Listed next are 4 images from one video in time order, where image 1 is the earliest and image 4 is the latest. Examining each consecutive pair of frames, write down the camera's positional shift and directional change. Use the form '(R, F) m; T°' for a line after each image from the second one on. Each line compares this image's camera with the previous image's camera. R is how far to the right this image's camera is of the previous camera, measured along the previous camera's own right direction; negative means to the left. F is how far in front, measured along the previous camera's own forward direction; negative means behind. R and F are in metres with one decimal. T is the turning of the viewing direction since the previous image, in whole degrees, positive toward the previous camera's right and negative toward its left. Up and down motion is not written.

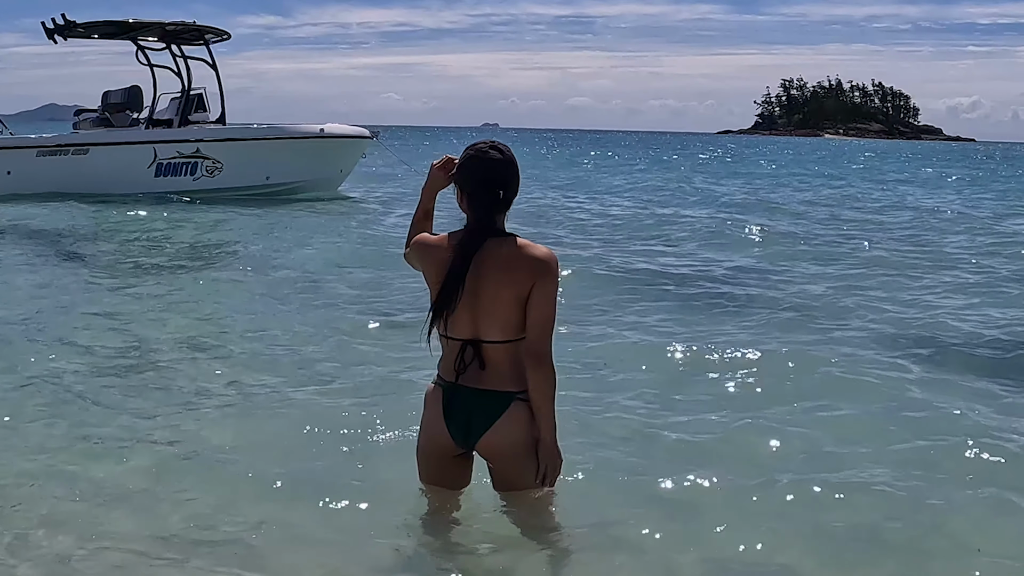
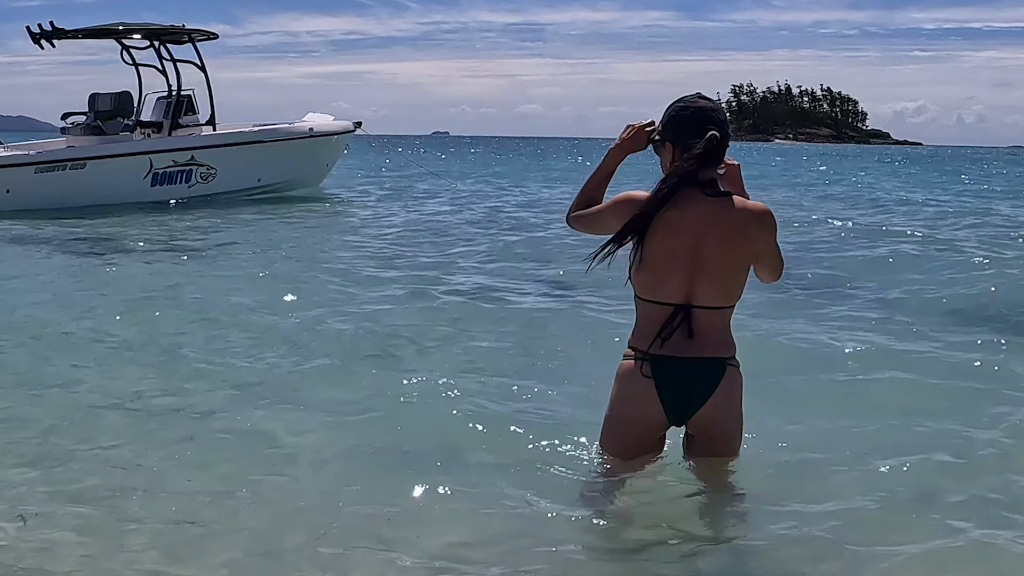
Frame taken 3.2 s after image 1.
(-0.5, -0.1) m; +3°
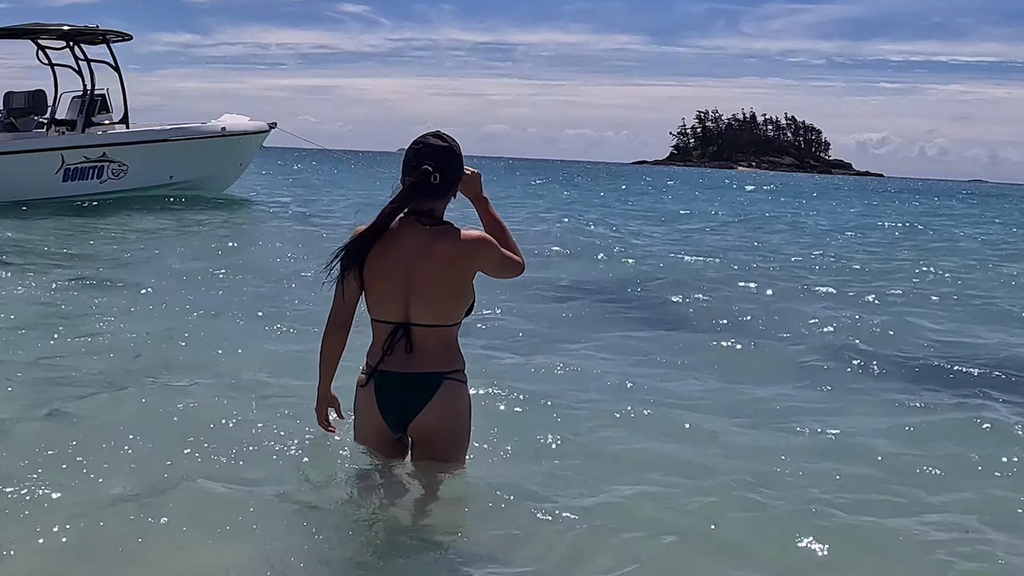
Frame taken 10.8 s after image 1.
(-0.1, +1.3) m; +2°
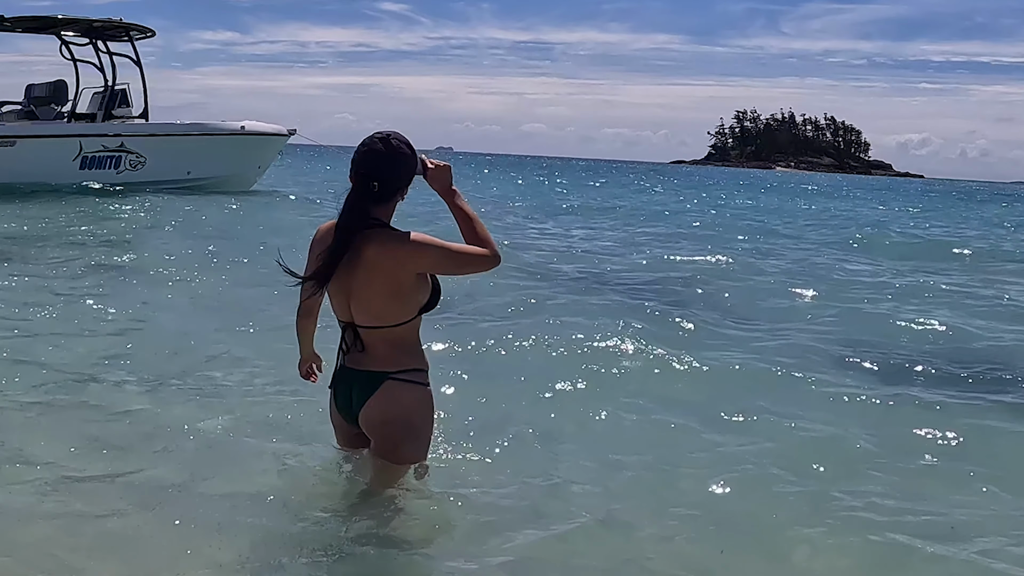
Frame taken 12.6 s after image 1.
(+0.3, -0.1) m; -2°
